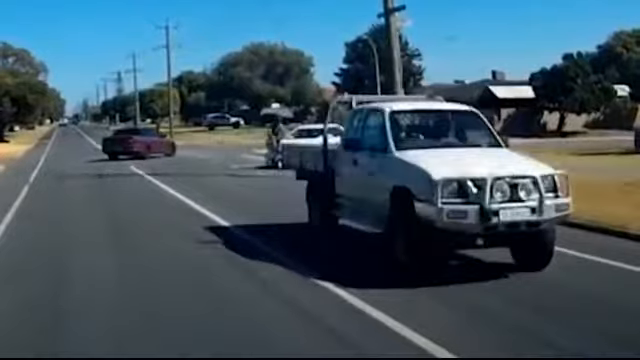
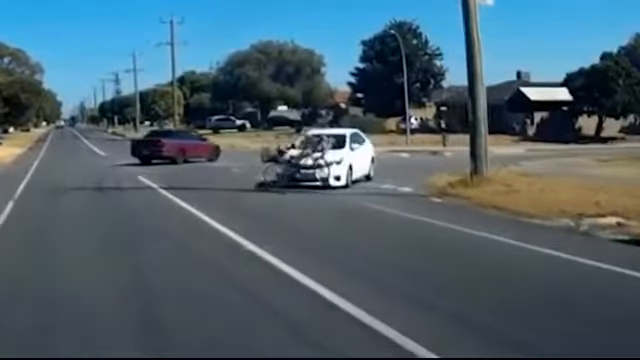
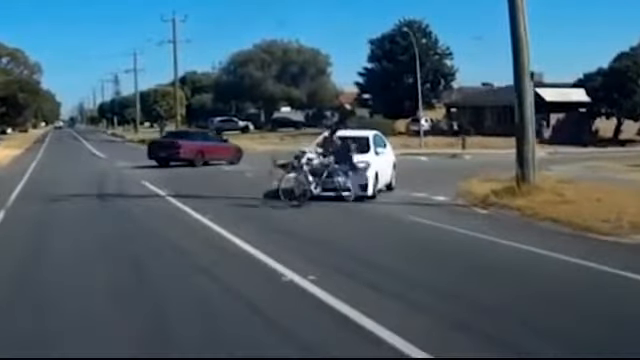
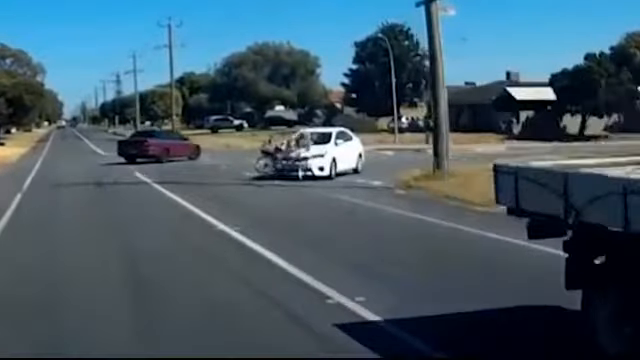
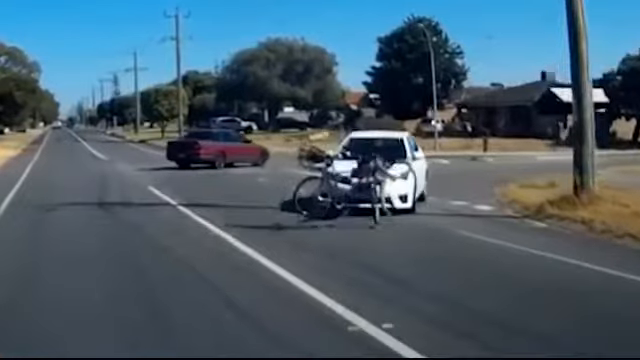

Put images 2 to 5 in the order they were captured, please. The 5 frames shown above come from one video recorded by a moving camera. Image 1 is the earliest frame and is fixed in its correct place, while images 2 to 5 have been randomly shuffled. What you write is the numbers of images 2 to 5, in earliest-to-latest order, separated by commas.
4, 2, 3, 5
